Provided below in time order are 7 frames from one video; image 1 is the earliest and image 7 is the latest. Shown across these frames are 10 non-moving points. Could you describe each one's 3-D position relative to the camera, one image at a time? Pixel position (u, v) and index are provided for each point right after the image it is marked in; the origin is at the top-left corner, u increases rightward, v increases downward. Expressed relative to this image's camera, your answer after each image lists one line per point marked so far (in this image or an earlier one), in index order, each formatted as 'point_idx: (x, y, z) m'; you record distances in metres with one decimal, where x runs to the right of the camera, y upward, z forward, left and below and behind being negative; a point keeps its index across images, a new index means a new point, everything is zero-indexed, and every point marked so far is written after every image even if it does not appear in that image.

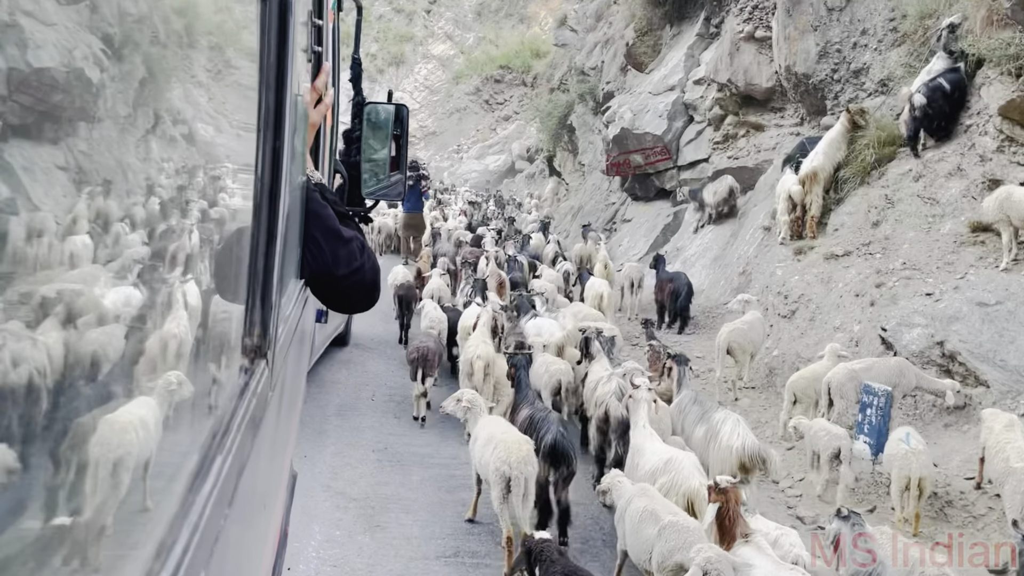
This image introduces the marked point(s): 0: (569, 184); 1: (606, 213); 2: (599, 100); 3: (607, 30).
0: (+1.4, +2.6, +20.3) m
1: (+1.9, +1.4, +15.5) m
2: (+1.9, +4.1, +18.0) m
3: (+2.2, +6.1, +19.5) m
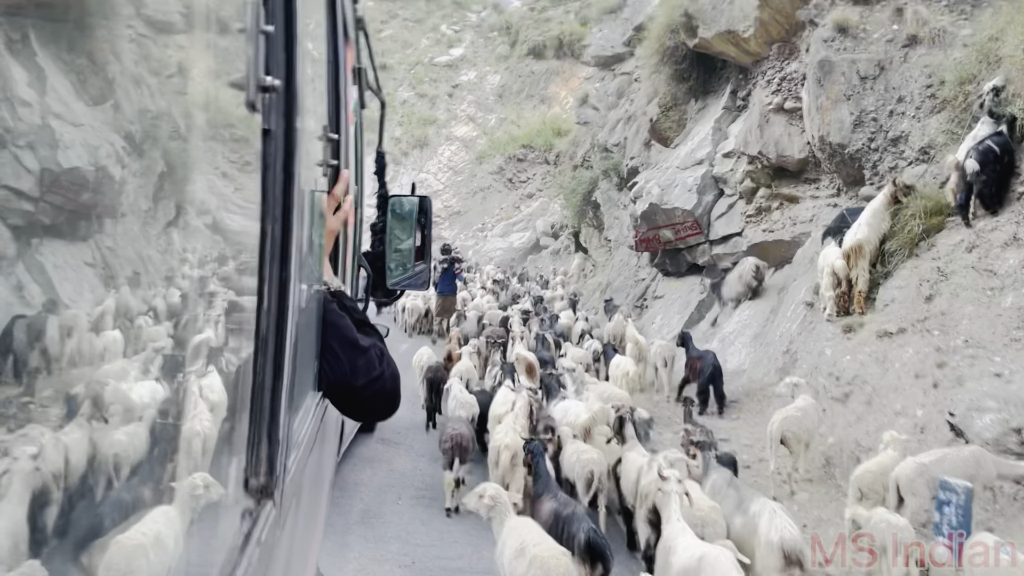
0: (+2.1, +0.7, +20.0) m
1: (+2.4, 0.0, +15.2) m
2: (+2.5, +2.5, +17.9) m
3: (+2.8, +4.3, +19.5) m
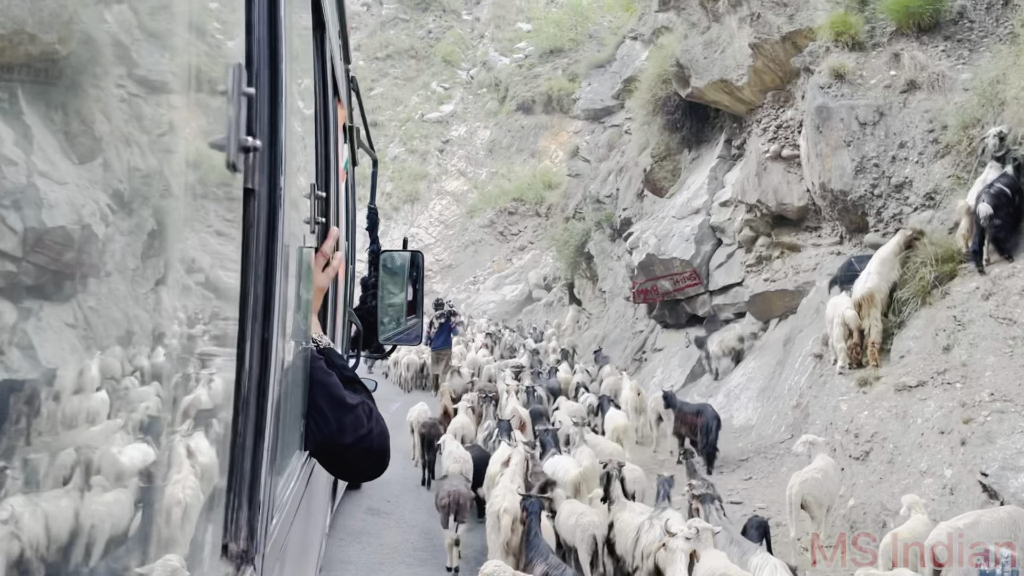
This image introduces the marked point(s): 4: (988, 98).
0: (+1.9, -0.6, +19.8) m
1: (+2.3, -1.0, +14.9) m
2: (+2.3, +1.3, +17.8) m
3: (+2.6, +3.1, +19.5) m
4: (+4.7, +1.9, +8.0) m
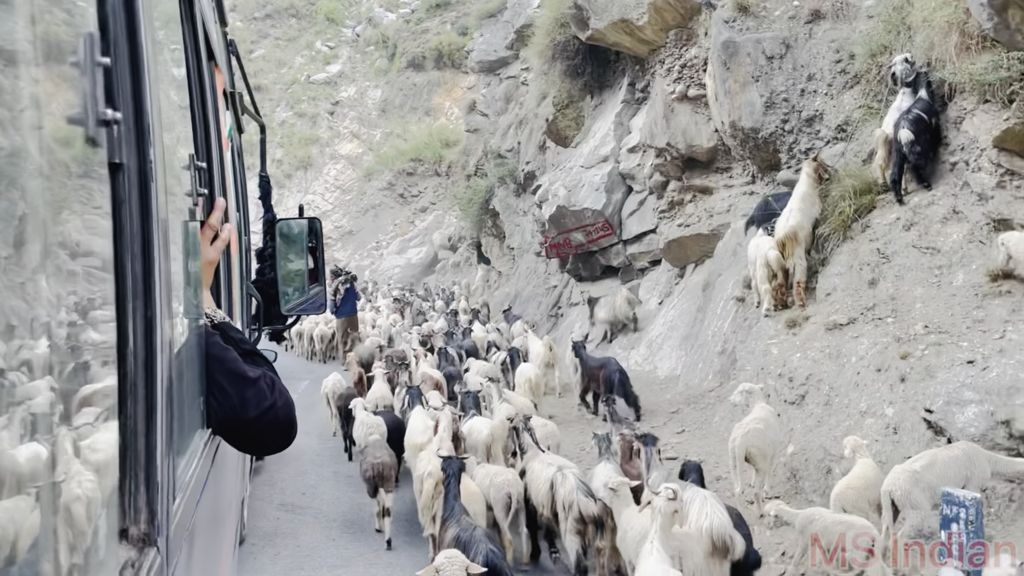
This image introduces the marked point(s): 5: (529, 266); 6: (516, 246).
0: (-0.3, +0.4, +19.4) m
1: (+0.7, -0.1, +14.6) m
2: (+0.2, +2.3, +17.4) m
3: (+0.1, +4.1, +19.0) m
4: (+3.7, +2.5, +8.0) m
5: (+0.3, +0.4, +16.3) m
6: (+0.1, +0.9, +17.5) m
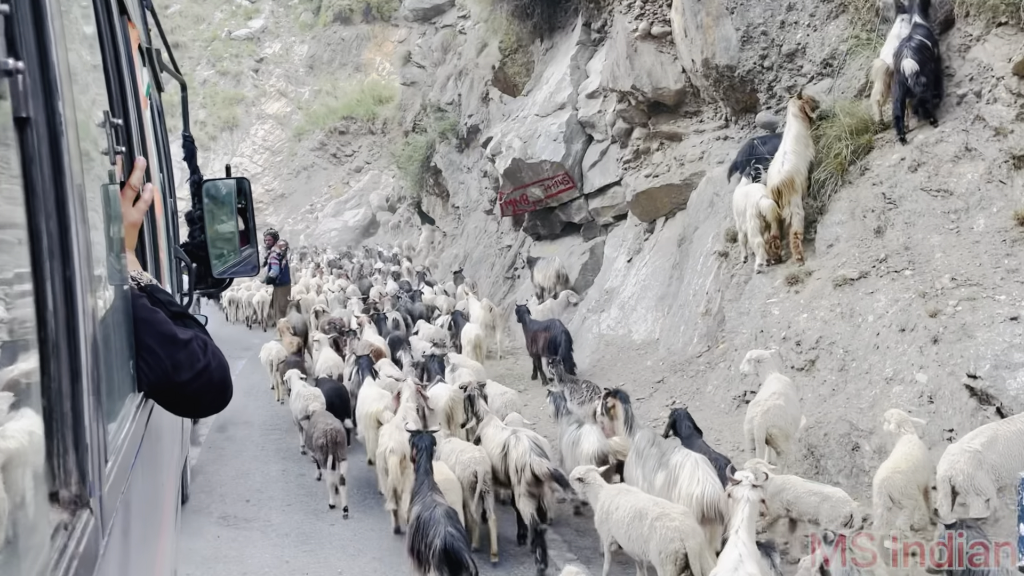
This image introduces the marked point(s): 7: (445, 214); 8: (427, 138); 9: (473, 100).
0: (-1.5, +1.3, +18.6) m
1: (-0.2, +0.5, +13.9) m
2: (-1.0, +3.1, +16.5) m
3: (-1.2, +5.0, +18.0) m
4: (+3.2, +3.0, +7.4) m
5: (-0.7, +1.2, +15.5) m
6: (-1.0, +1.7, +16.6) m
7: (-1.6, +1.8, +19.2) m
8: (-2.0, +3.5, +19.1) m
9: (-0.8, +3.7, +16.1) m
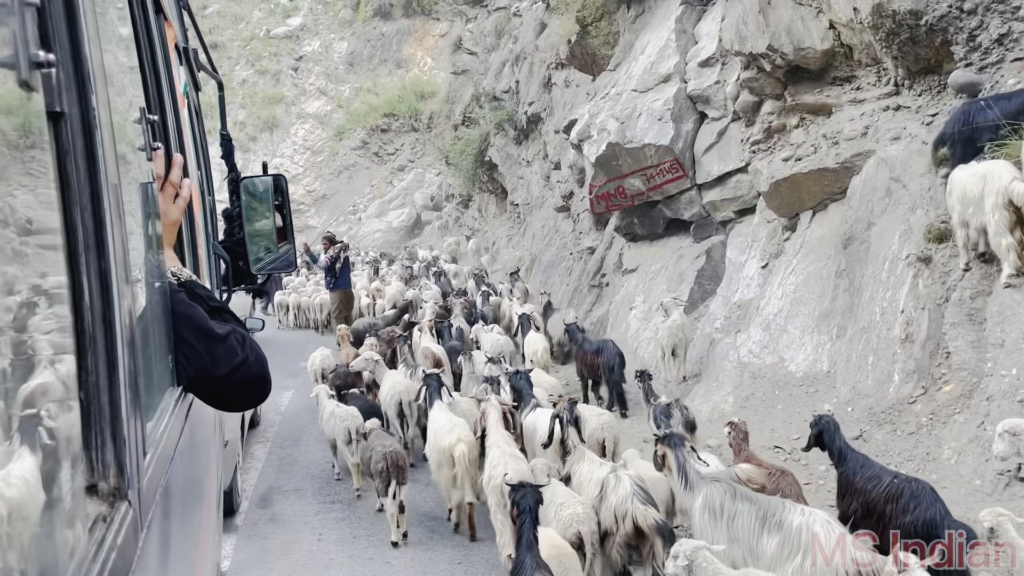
0: (-0.3, +1.2, +17.1) m
1: (+0.9, +0.4, +12.4) m
2: (+0.2, +3.0, +15.0) m
3: (0.0, +4.9, +16.6) m
4: (+3.9, +2.9, +5.7) m
5: (+0.5, +1.1, +14.0) m
6: (+0.2, +1.6, +15.2) m
7: (-0.3, +1.7, +17.7) m
8: (-0.7, +3.4, +17.6) m
9: (+0.4, +3.6, +14.6) m
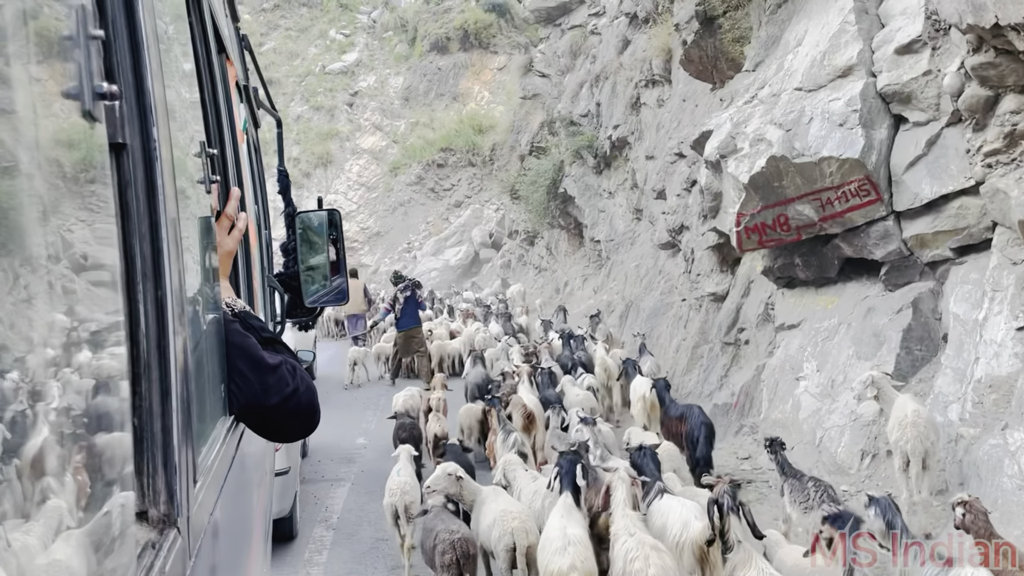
0: (+1.2, +0.3, +15.4) m
1: (+2.0, -0.2, +10.5) m
2: (+1.5, +2.2, +13.3) m
3: (+1.4, +4.0, +15.0) m
4: (+4.7, +2.6, +3.8) m
5: (+1.7, +0.4, +12.2) m
6: (+1.5, +0.8, +13.4) m
7: (+1.2, +0.8, +16.0) m
8: (+0.8, +2.5, +16.0) m
9: (+1.7, +2.8, +12.9) m
